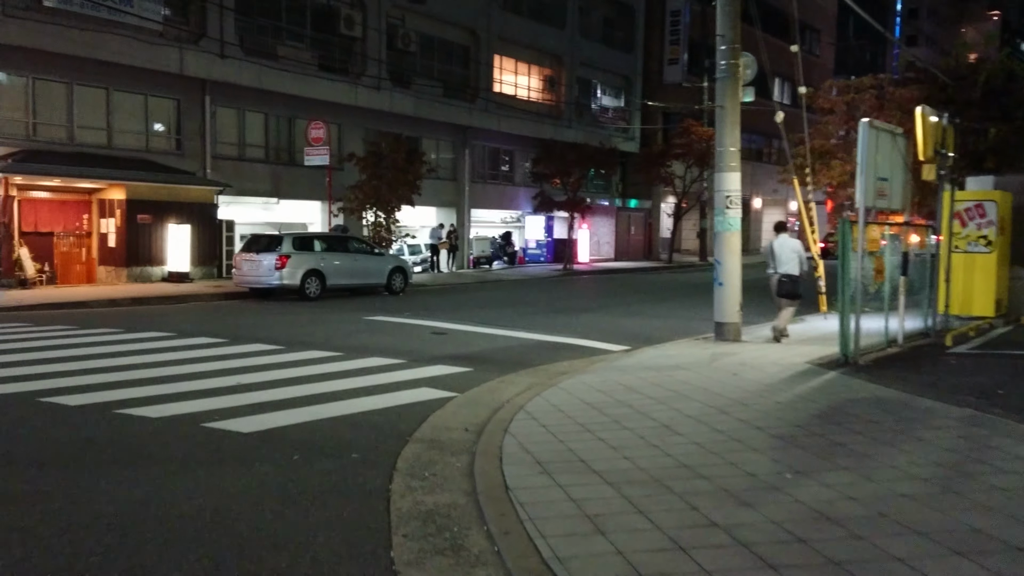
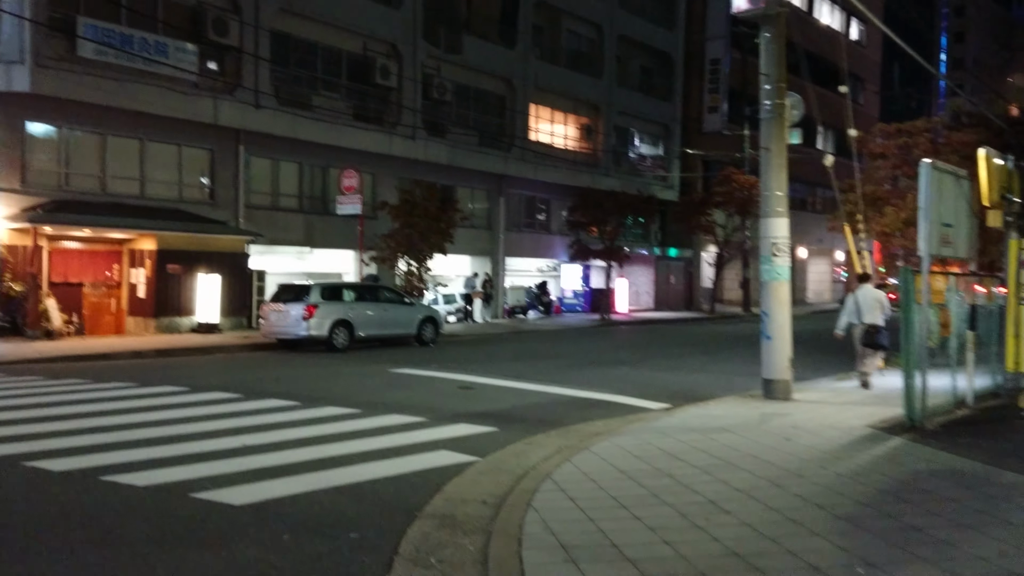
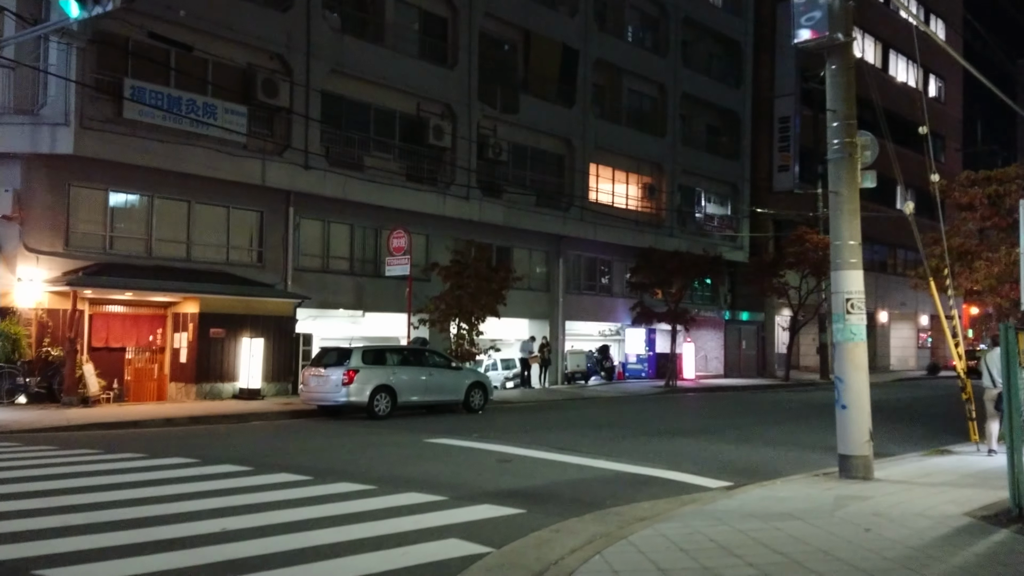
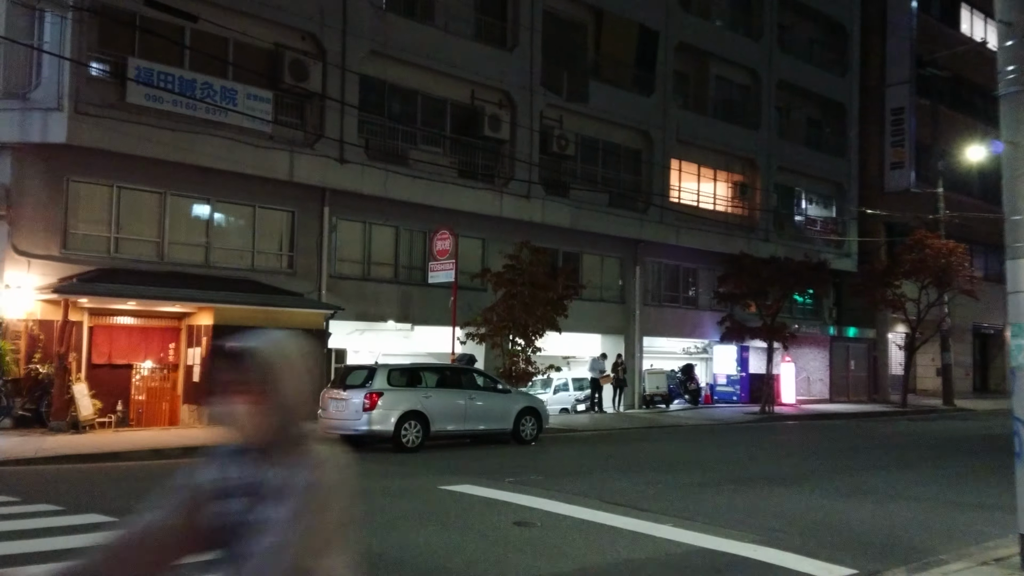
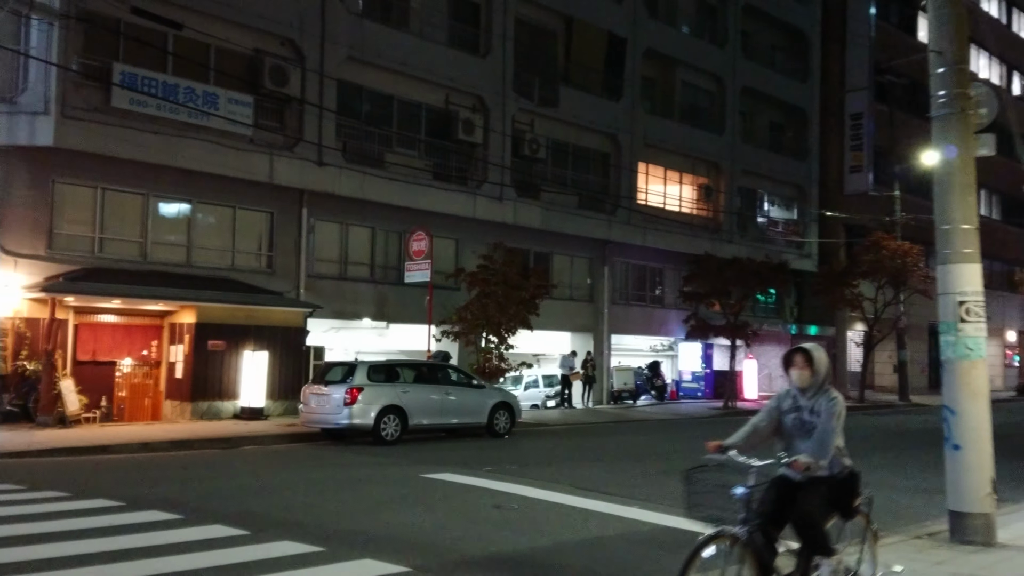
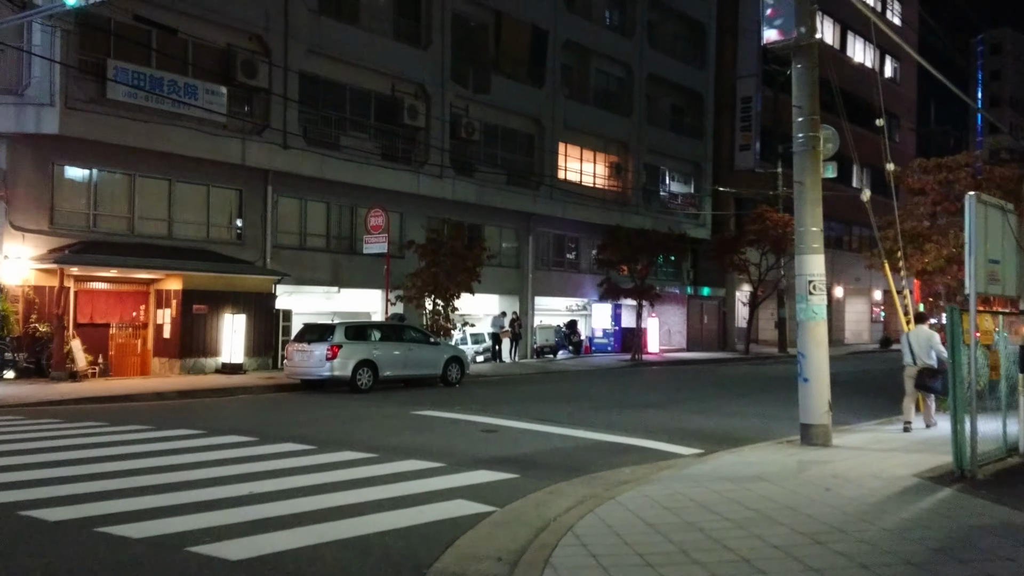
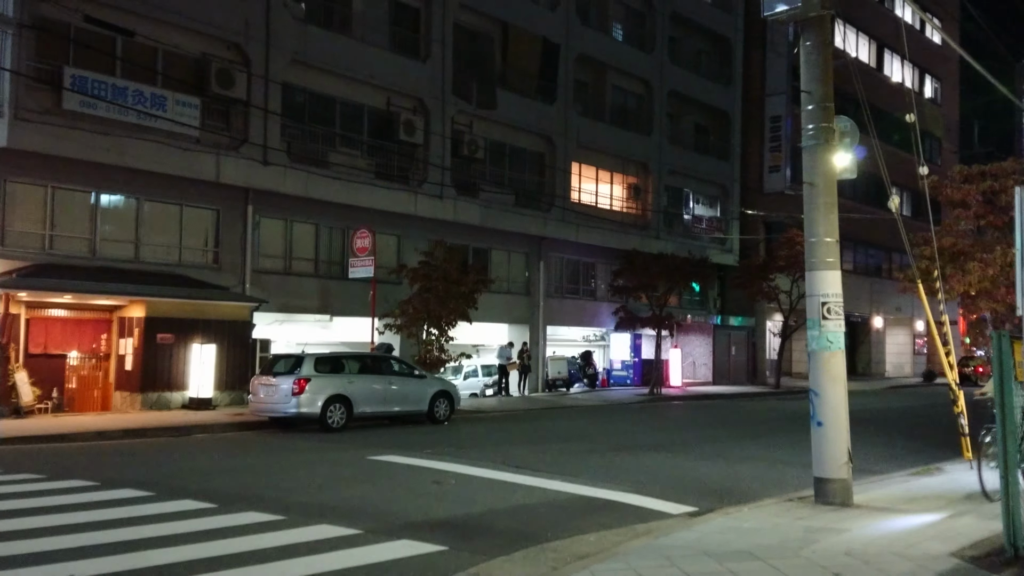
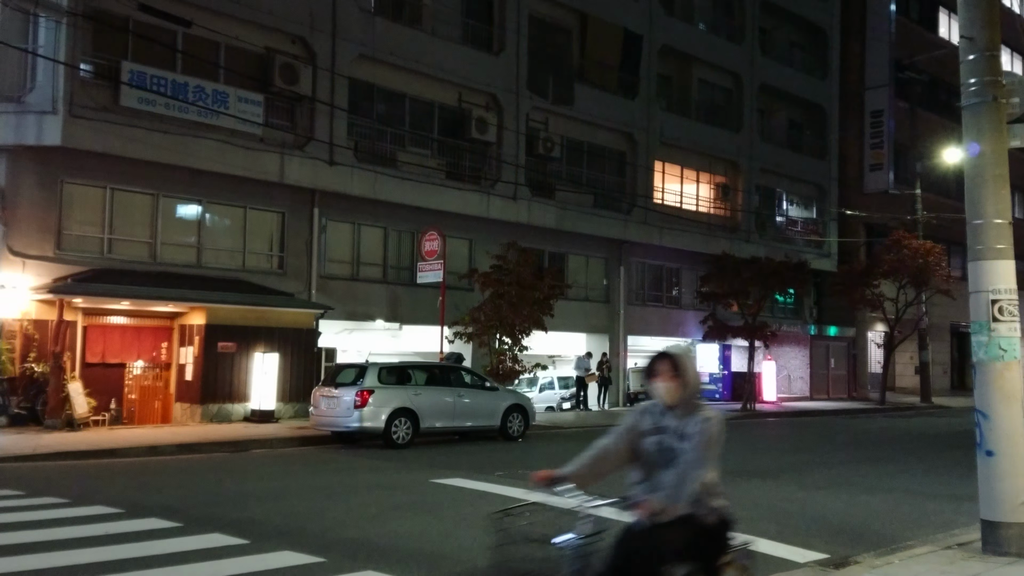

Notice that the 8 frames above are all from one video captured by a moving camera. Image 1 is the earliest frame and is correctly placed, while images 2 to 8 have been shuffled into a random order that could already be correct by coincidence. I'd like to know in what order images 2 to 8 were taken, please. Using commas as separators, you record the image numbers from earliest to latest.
2, 6, 3, 7, 5, 8, 4
